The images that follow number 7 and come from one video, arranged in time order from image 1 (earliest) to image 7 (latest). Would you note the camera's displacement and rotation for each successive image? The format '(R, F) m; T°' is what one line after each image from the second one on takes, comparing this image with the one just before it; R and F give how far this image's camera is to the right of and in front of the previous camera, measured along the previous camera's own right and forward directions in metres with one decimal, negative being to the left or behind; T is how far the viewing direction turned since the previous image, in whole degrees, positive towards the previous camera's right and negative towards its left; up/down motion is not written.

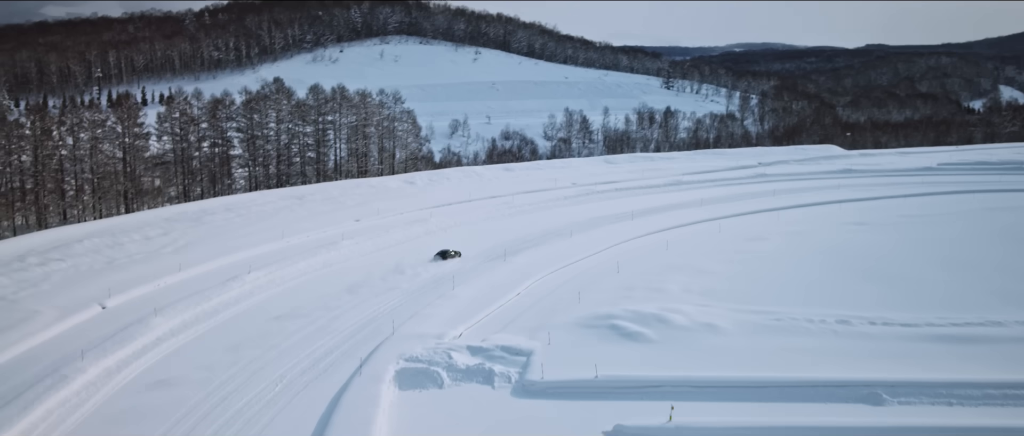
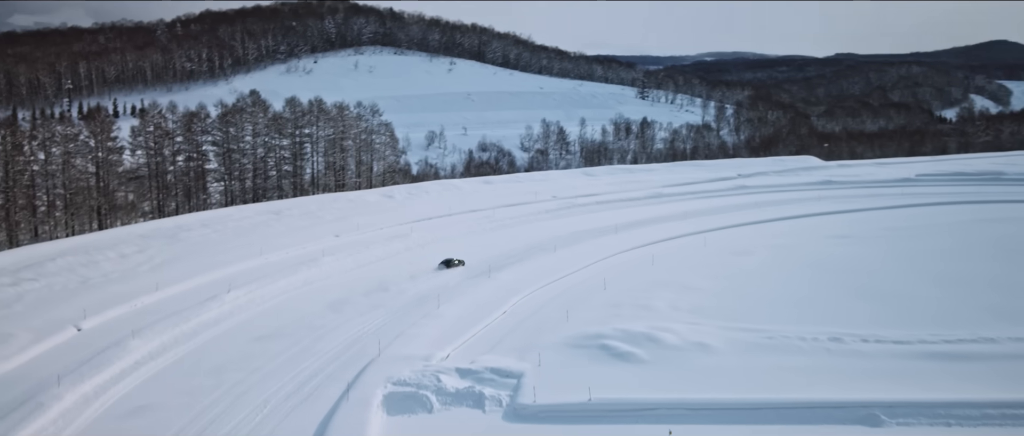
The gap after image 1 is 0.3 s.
(-0.2, +0.3) m; +1°
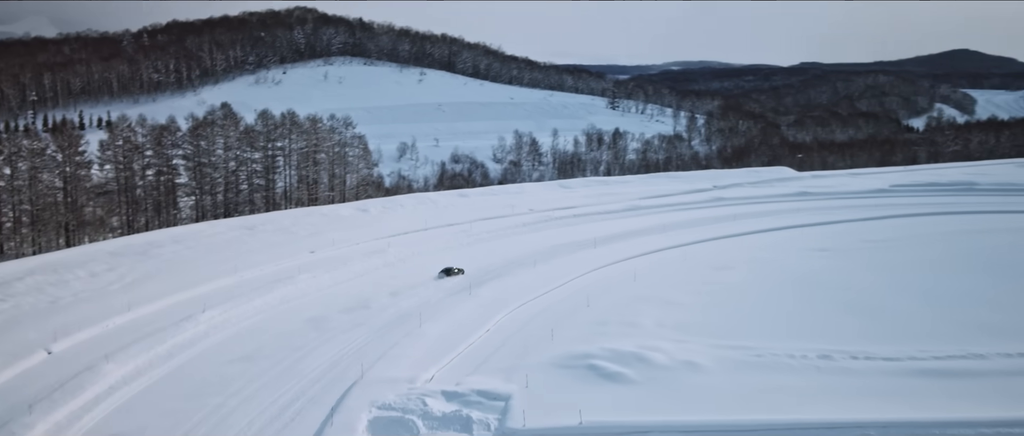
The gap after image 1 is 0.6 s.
(-0.2, +0.3) m; +2°
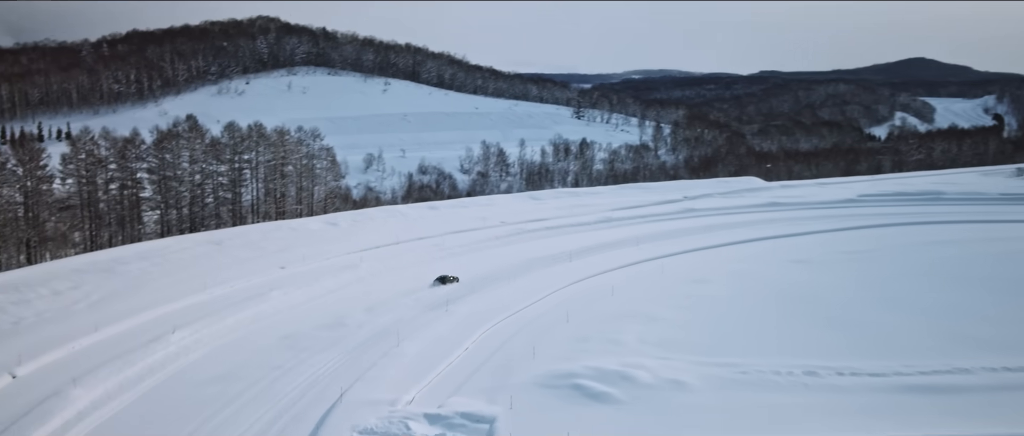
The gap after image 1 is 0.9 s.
(-0.3, +0.4) m; +2°
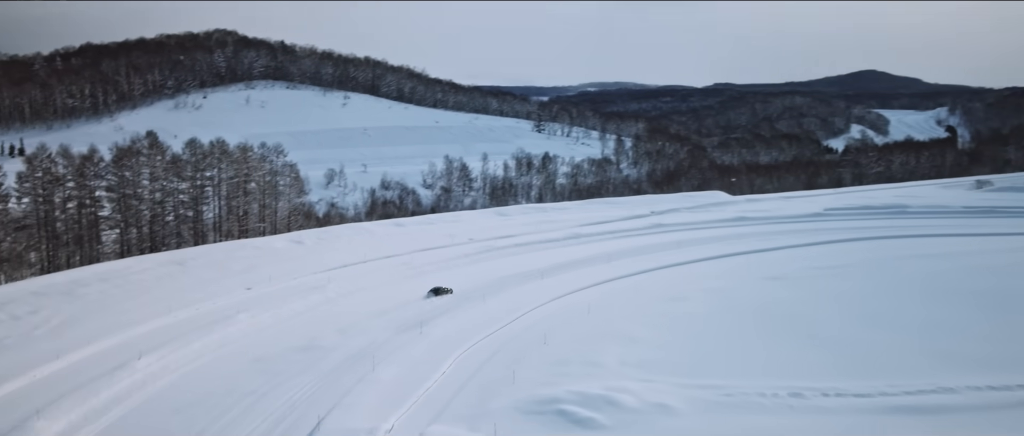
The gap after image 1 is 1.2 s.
(-0.3, +0.4) m; +2°
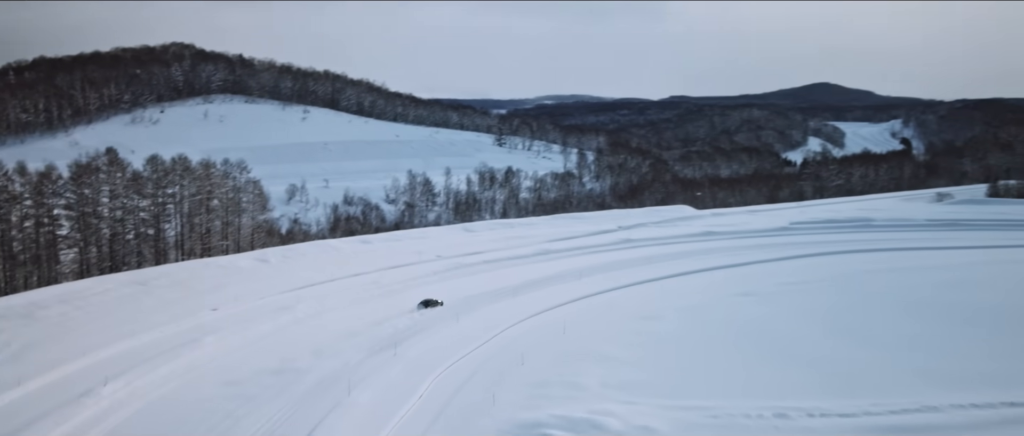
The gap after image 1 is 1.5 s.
(-0.3, +0.4) m; +2°
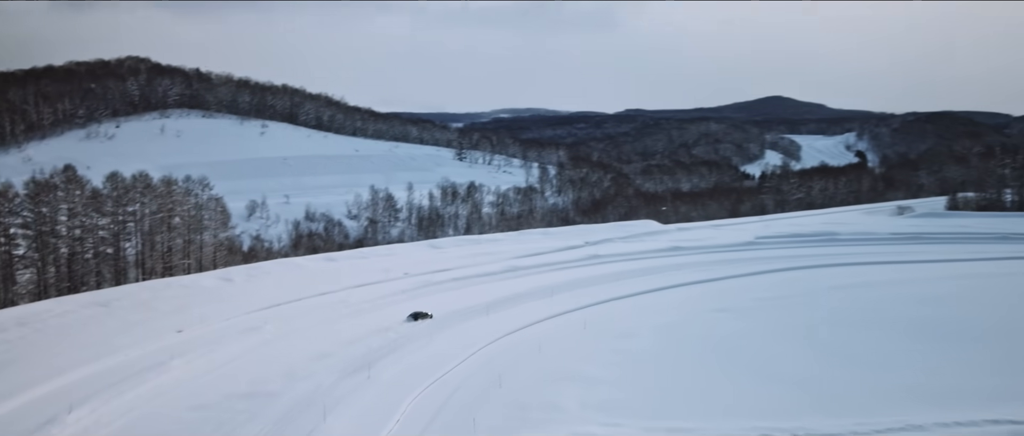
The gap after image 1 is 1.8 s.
(-0.3, +0.4) m; +2°
